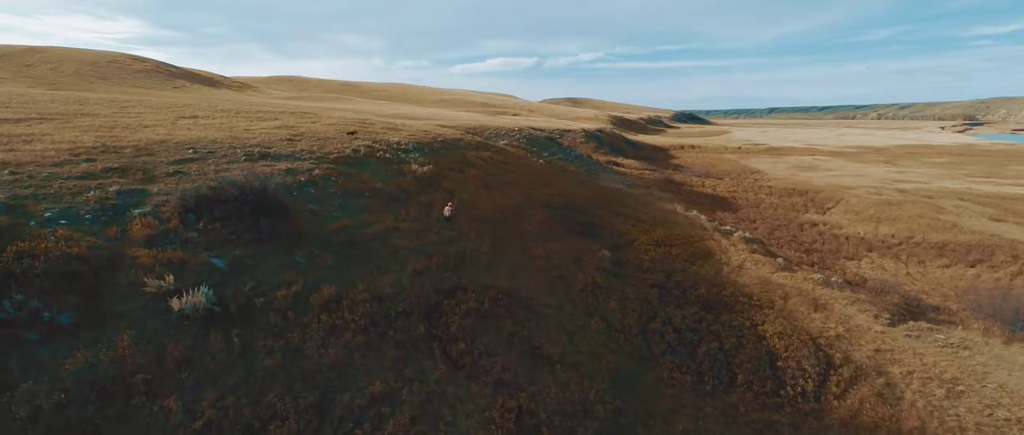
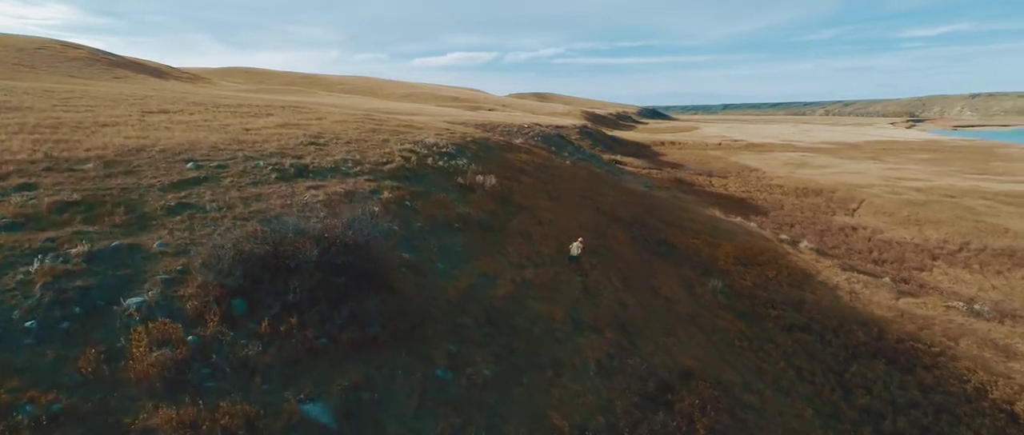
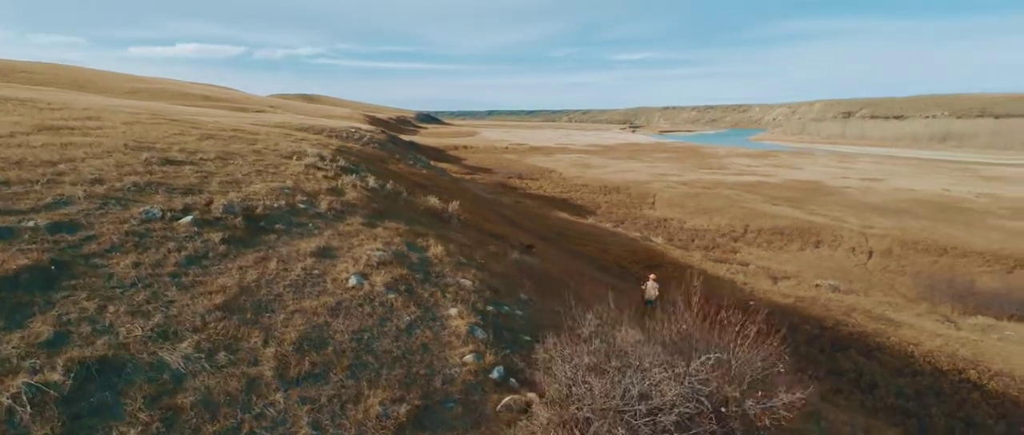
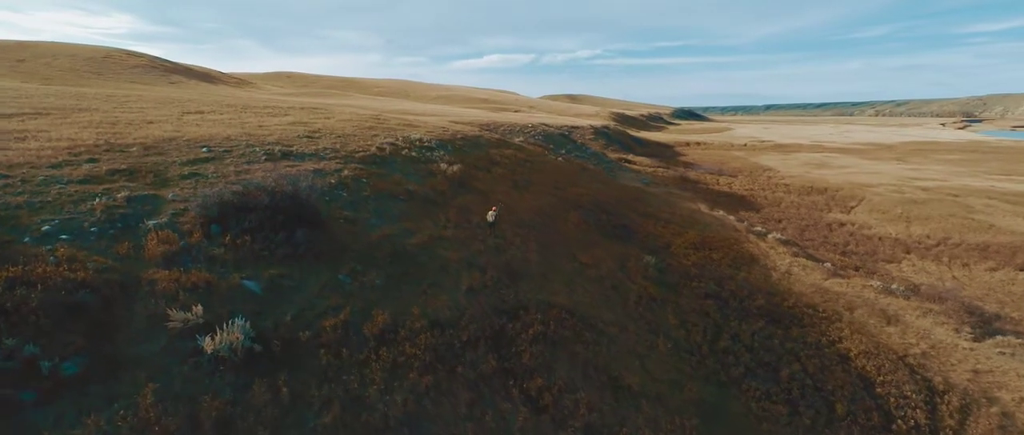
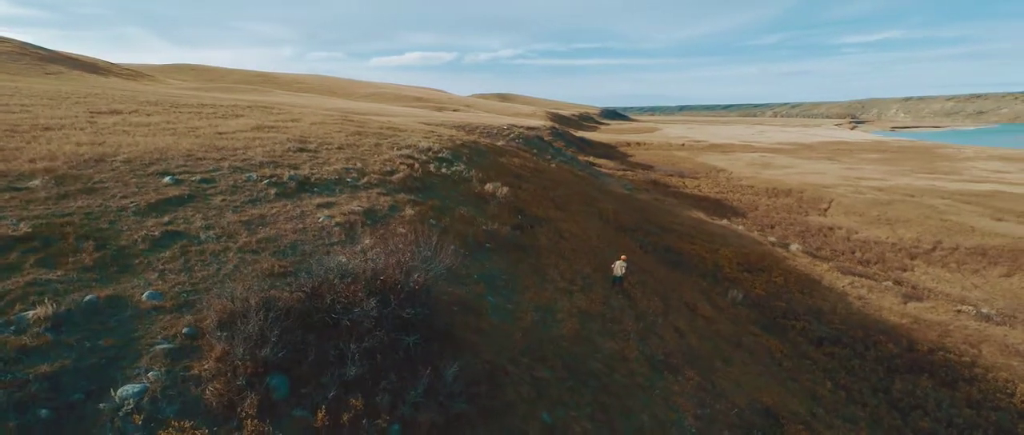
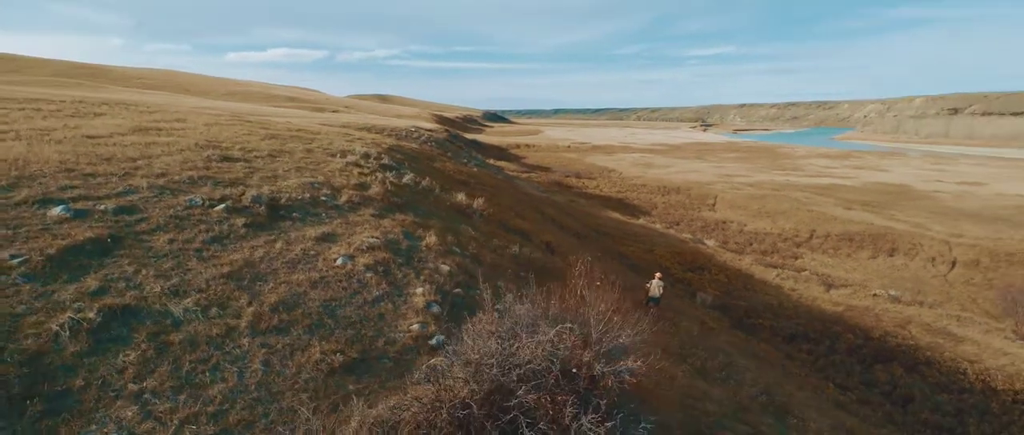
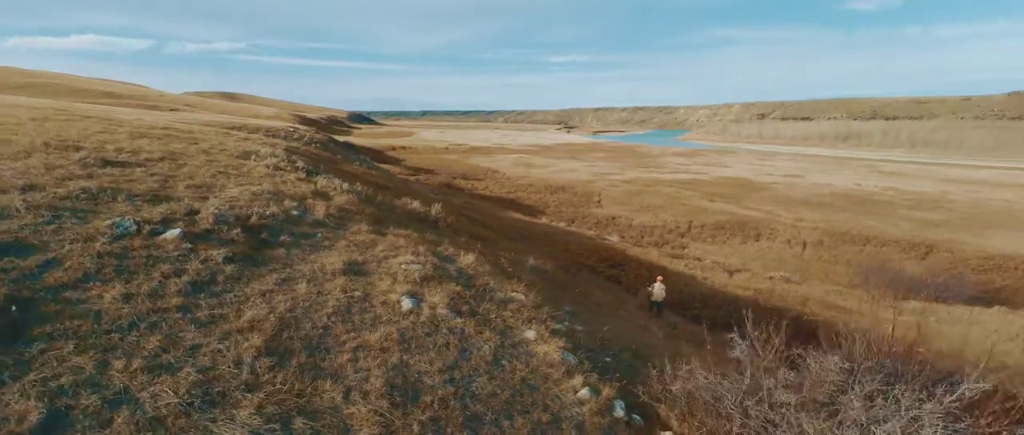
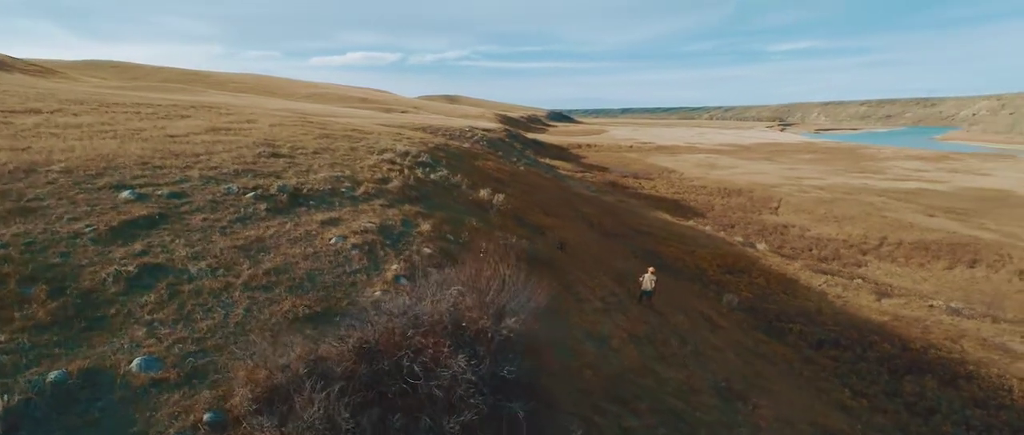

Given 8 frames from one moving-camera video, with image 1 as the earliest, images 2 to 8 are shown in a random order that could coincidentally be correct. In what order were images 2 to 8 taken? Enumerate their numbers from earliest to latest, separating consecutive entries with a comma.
4, 2, 5, 8, 6, 3, 7
